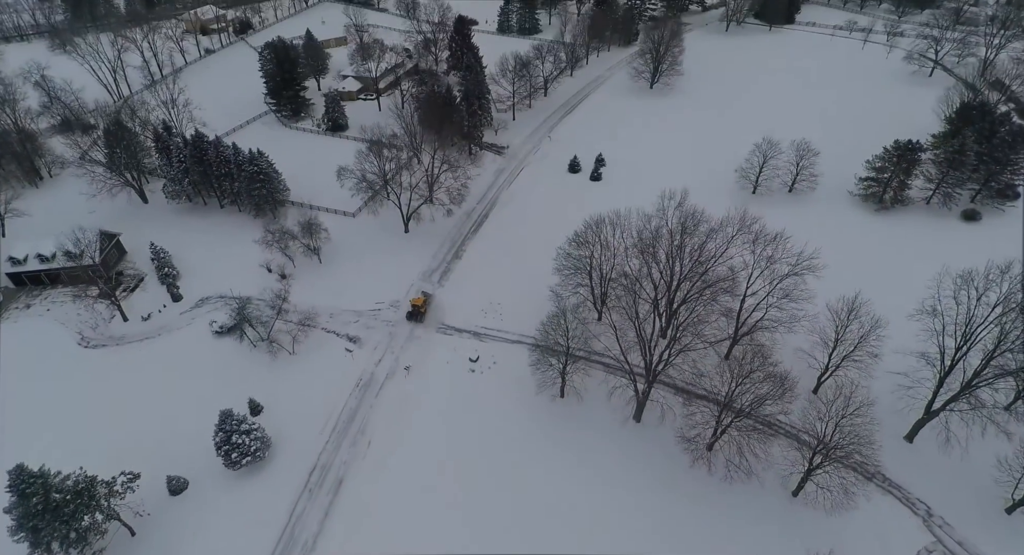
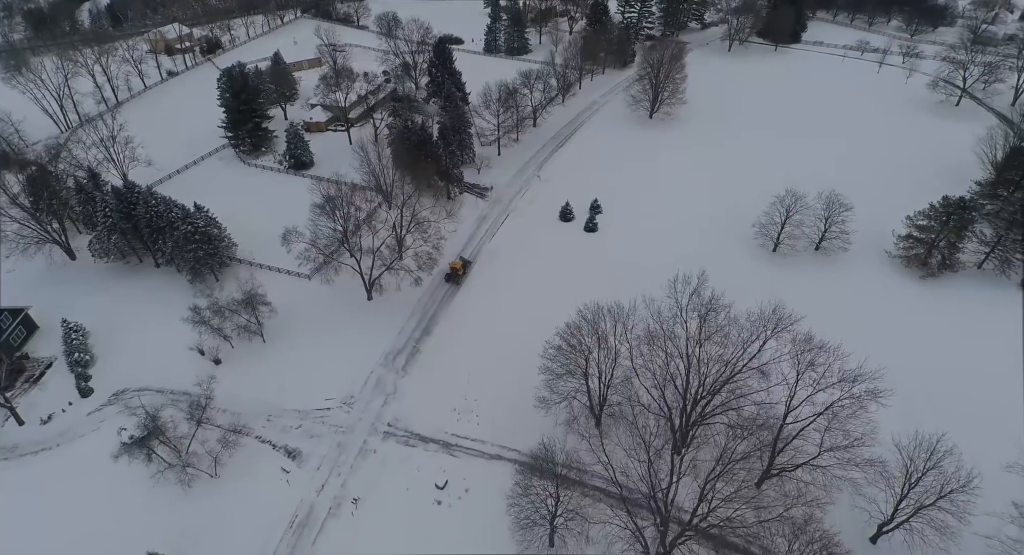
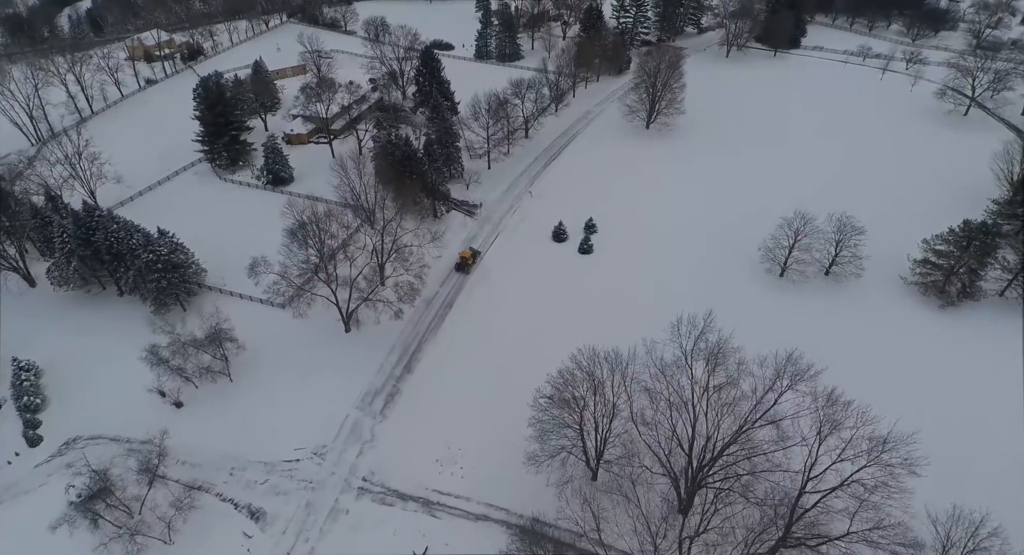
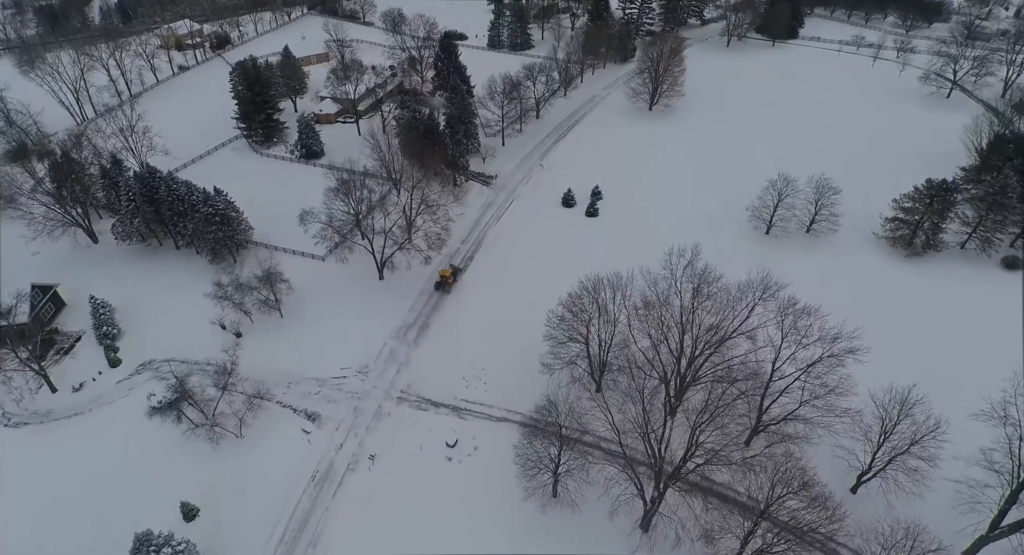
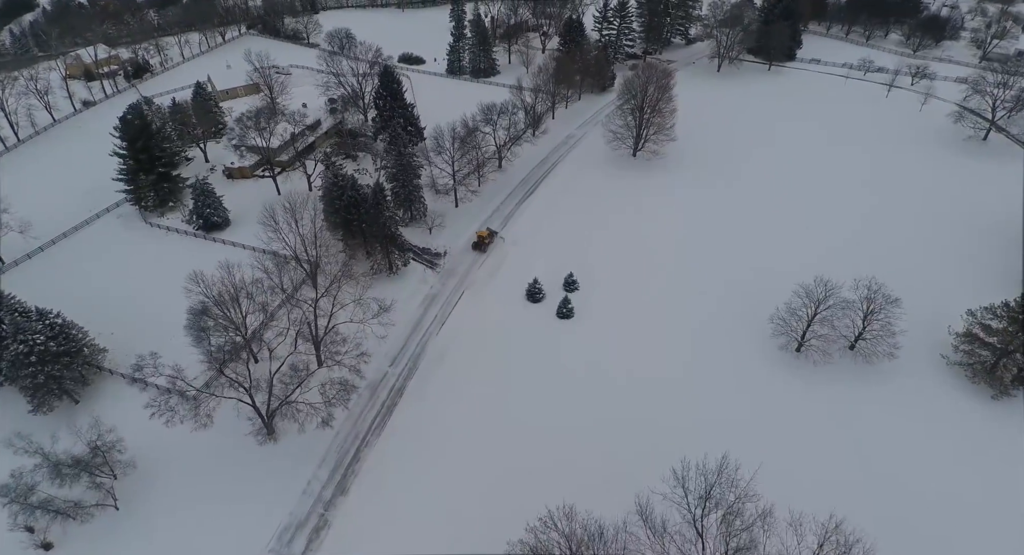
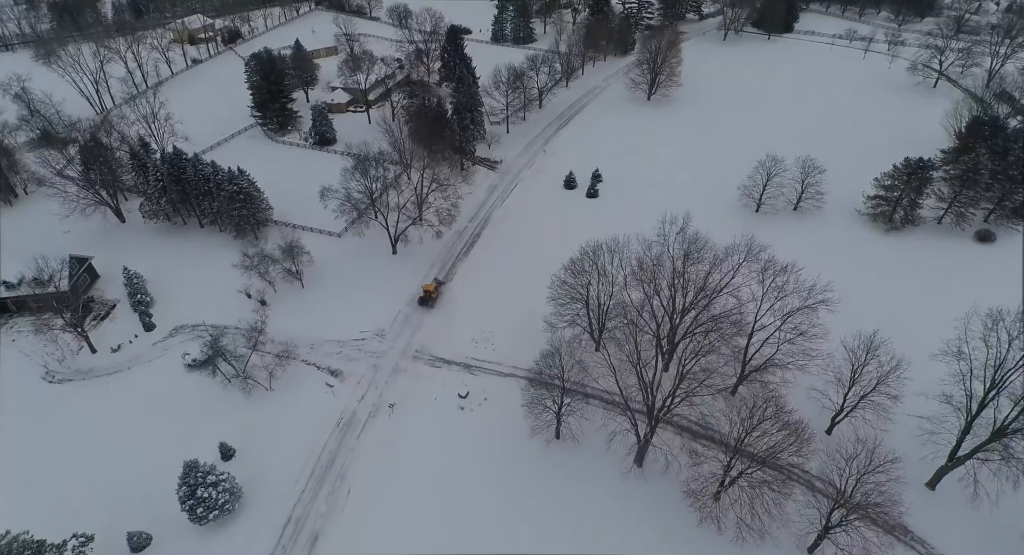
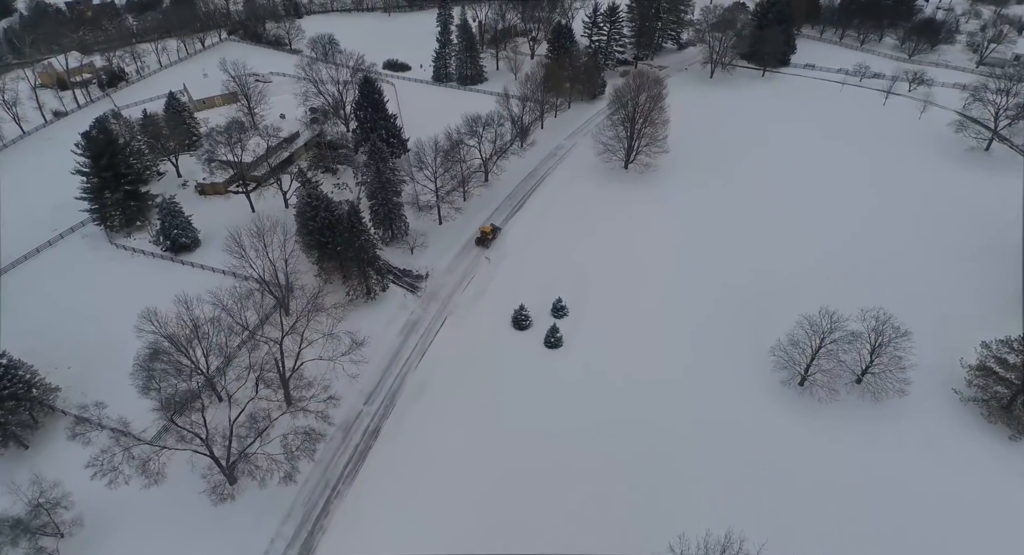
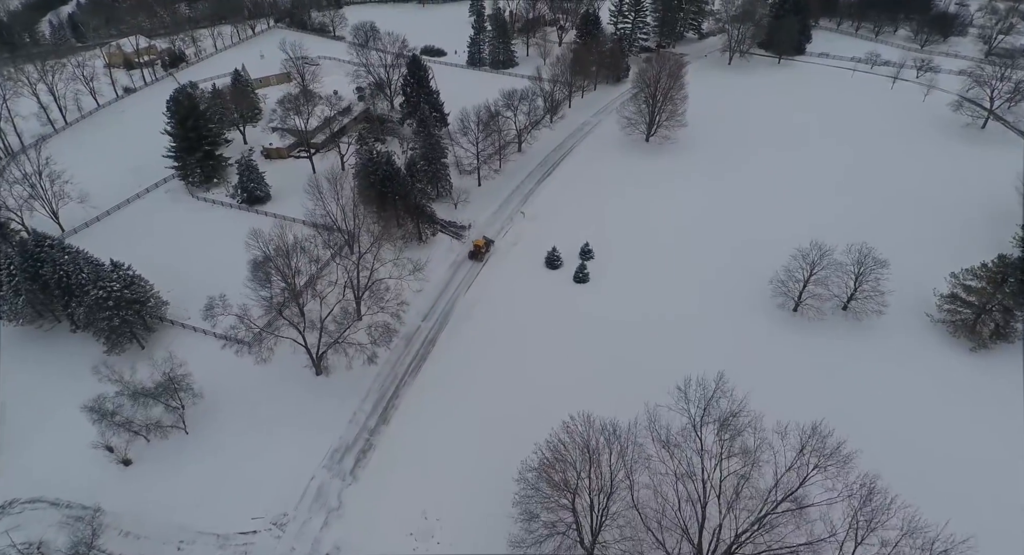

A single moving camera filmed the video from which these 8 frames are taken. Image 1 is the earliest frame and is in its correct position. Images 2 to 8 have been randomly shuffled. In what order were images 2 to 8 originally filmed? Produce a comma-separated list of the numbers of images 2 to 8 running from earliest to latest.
6, 4, 2, 3, 8, 5, 7
